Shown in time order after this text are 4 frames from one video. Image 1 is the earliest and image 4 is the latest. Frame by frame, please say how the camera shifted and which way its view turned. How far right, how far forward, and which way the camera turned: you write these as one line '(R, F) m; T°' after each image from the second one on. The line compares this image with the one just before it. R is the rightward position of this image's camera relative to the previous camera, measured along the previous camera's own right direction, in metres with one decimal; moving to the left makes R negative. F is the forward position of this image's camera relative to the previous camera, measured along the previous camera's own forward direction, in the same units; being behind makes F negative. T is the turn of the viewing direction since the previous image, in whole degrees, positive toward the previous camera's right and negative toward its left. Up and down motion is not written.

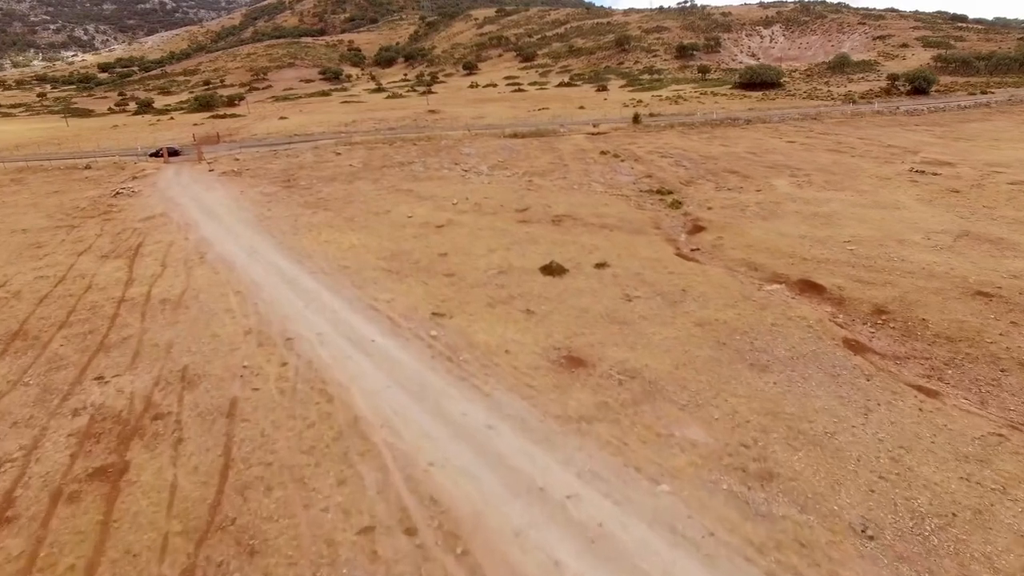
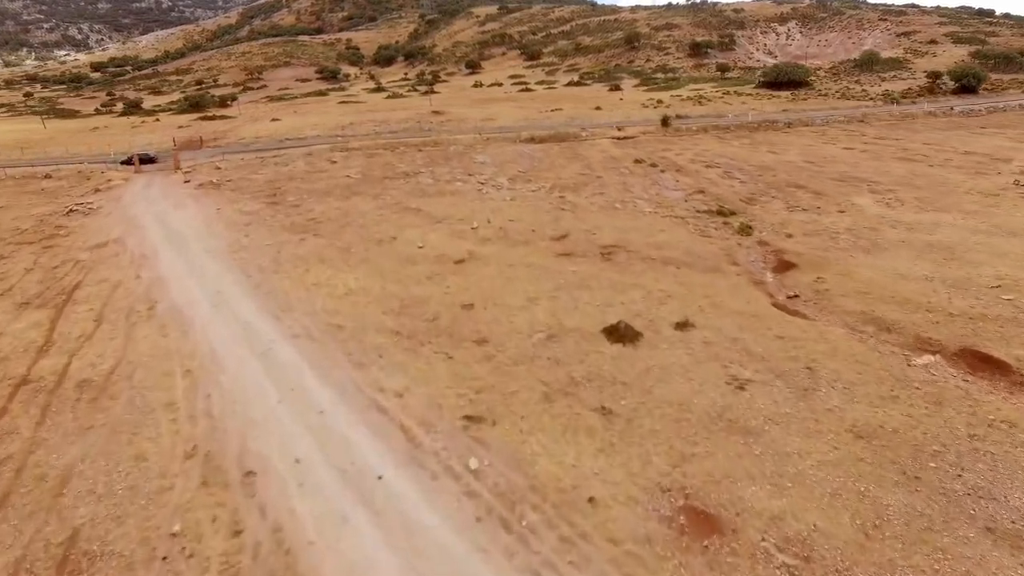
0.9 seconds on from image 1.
(-1.6, +6.0) m; 0°
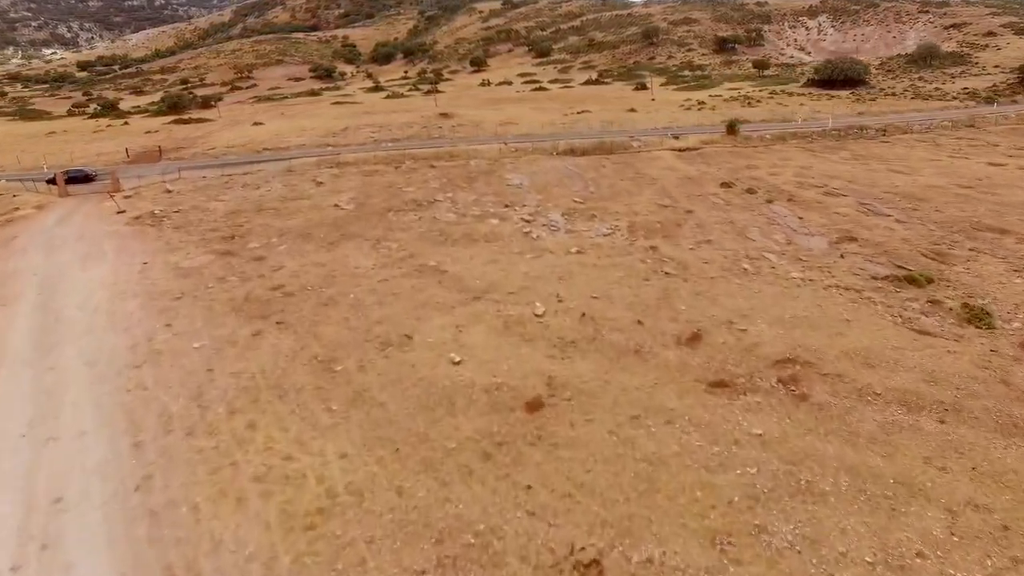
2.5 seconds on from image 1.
(-2.6, +10.4) m; 0°
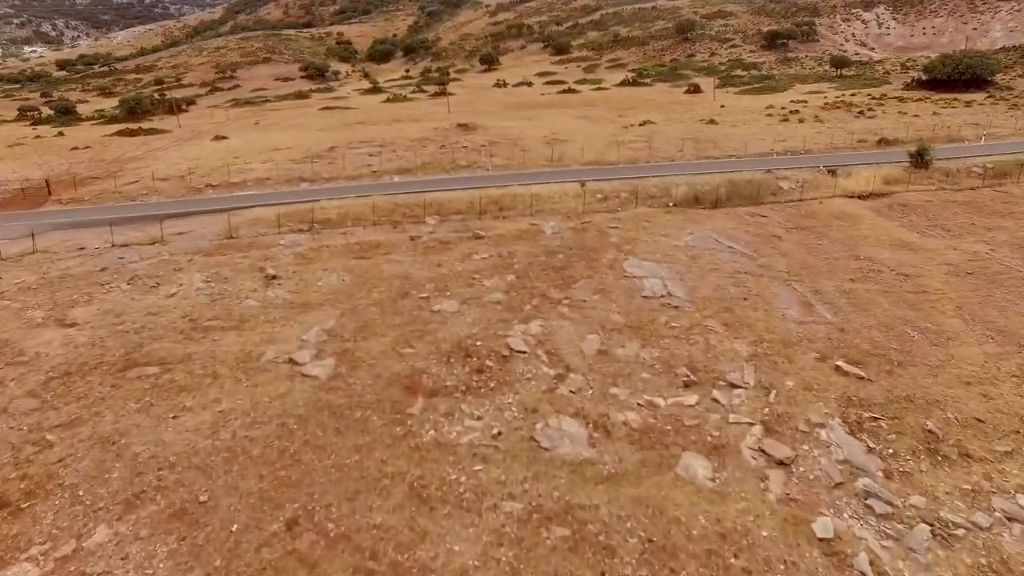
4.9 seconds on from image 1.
(-4.0, +15.9) m; 0°
